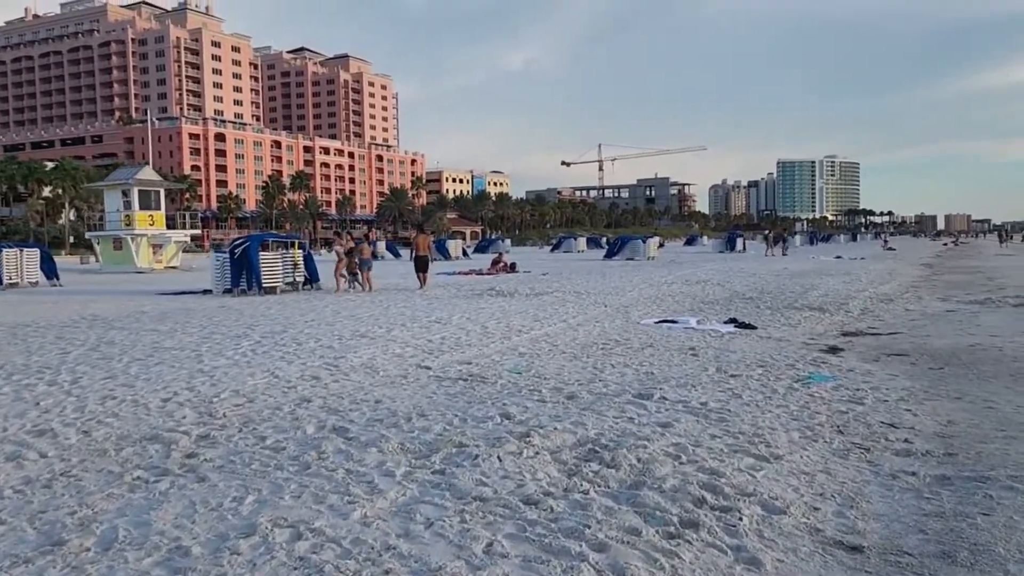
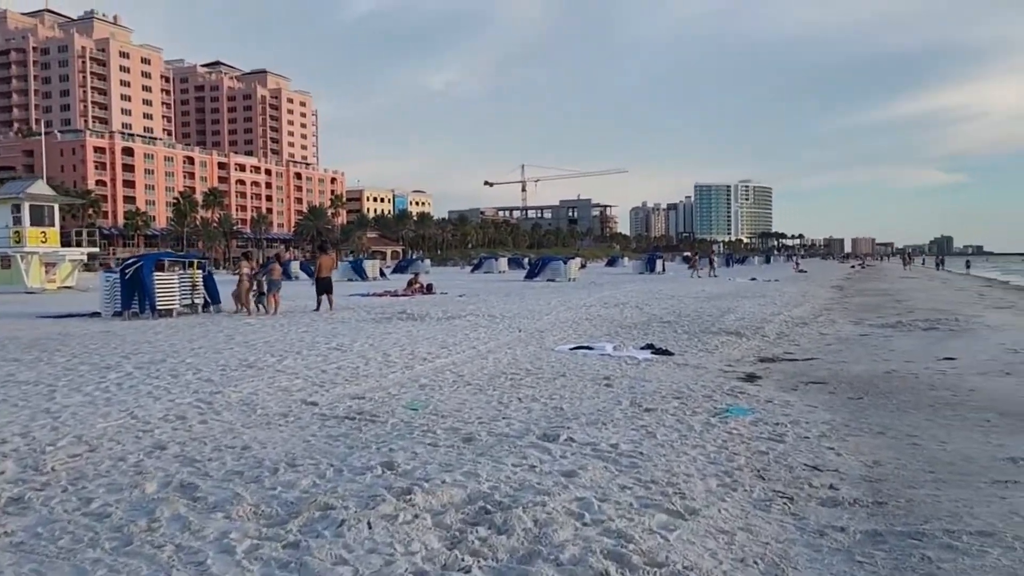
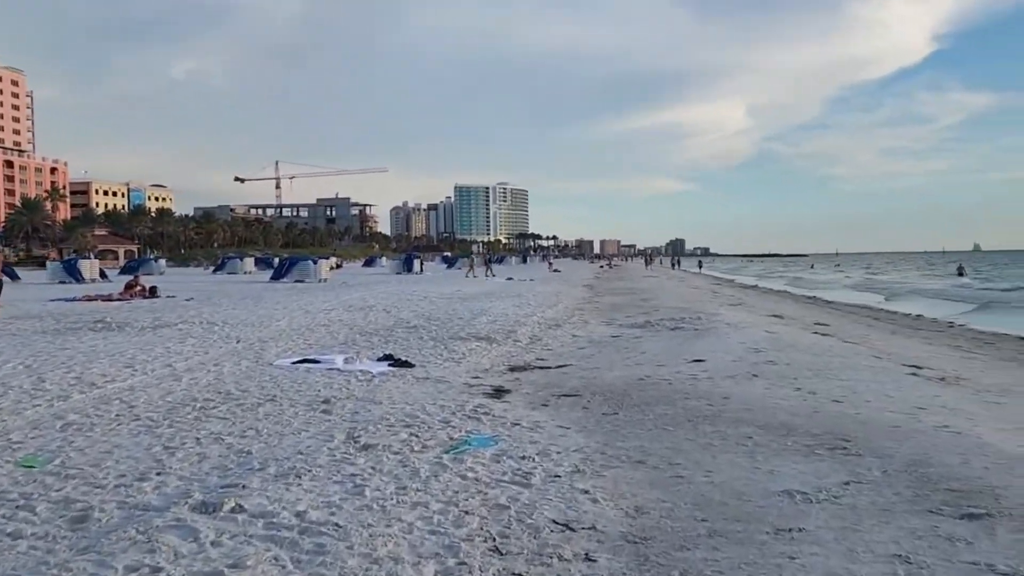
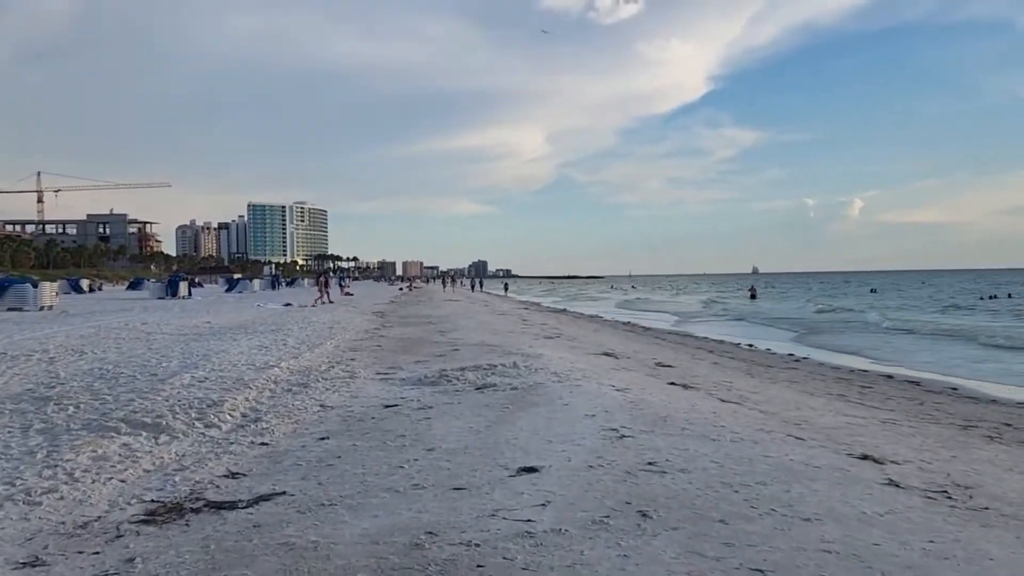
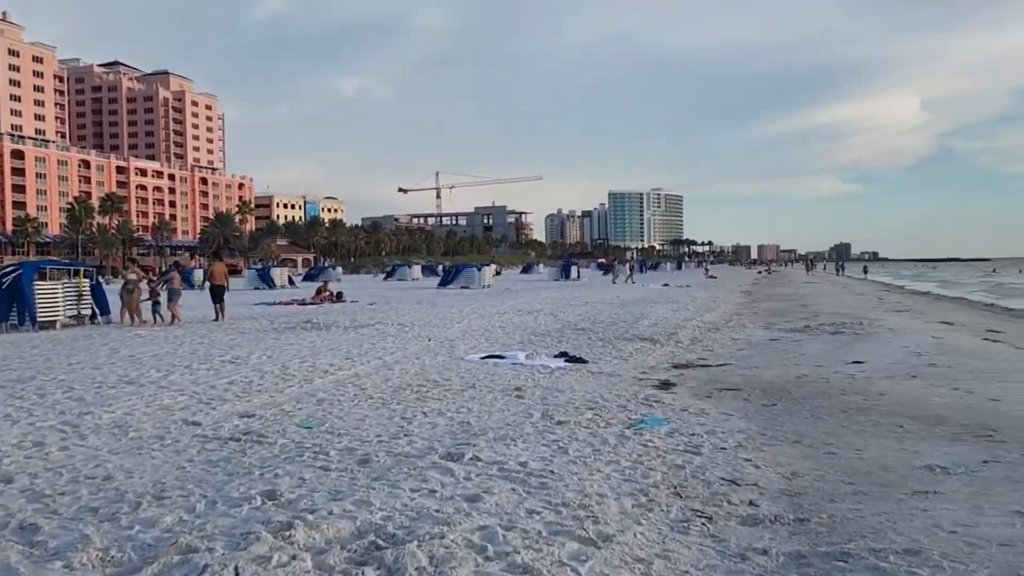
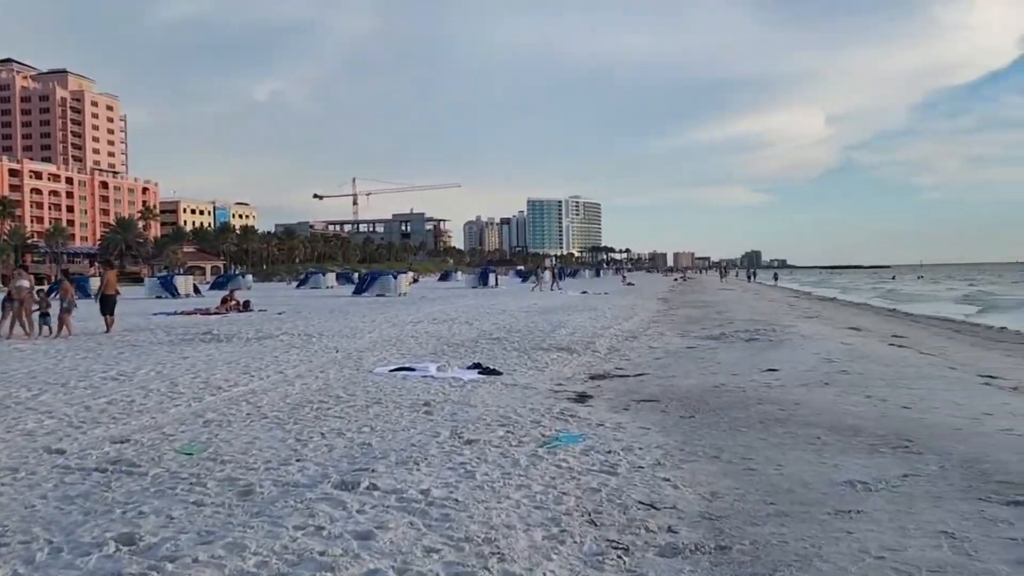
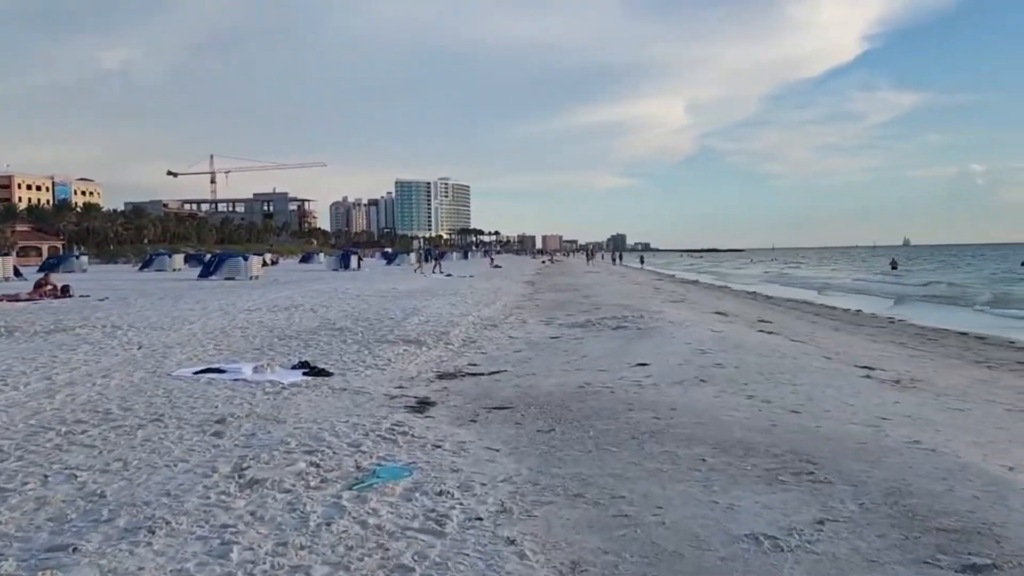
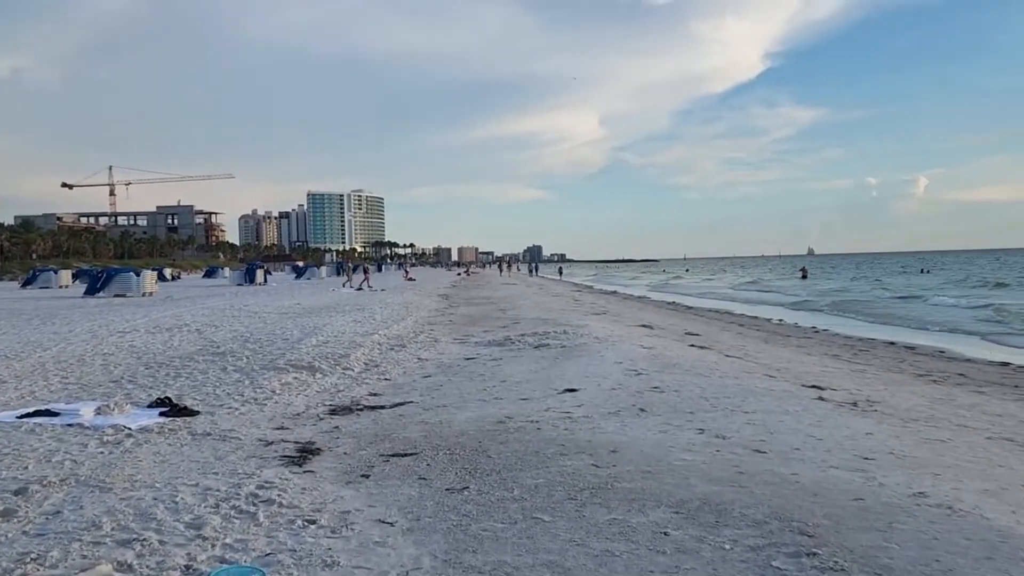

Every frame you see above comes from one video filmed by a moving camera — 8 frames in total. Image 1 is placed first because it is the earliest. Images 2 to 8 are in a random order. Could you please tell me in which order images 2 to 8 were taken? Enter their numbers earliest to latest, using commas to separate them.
2, 5, 6, 3, 7, 8, 4
